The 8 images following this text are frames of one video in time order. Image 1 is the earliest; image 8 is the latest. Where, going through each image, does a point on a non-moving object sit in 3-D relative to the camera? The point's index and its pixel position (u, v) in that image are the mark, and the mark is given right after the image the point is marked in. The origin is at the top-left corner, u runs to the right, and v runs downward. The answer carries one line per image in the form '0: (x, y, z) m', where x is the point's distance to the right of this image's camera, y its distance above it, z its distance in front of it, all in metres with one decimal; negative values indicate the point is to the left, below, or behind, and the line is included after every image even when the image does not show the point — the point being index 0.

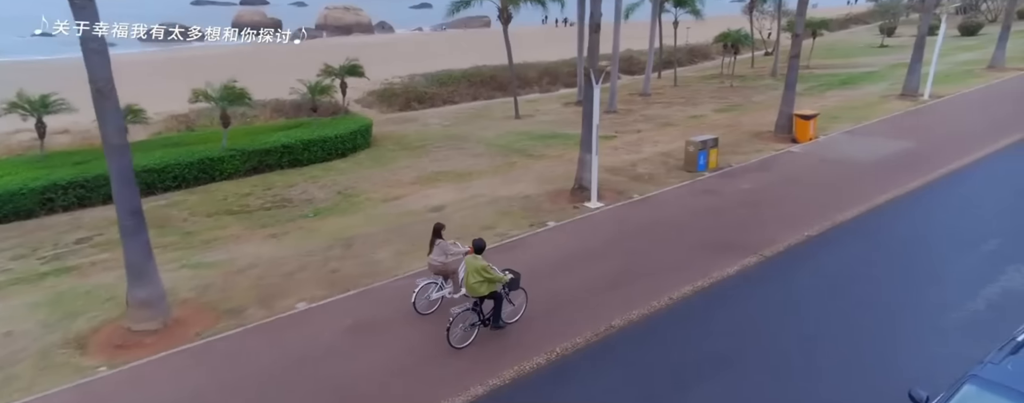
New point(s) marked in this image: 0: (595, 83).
0: (+1.3, +1.9, +10.4) m
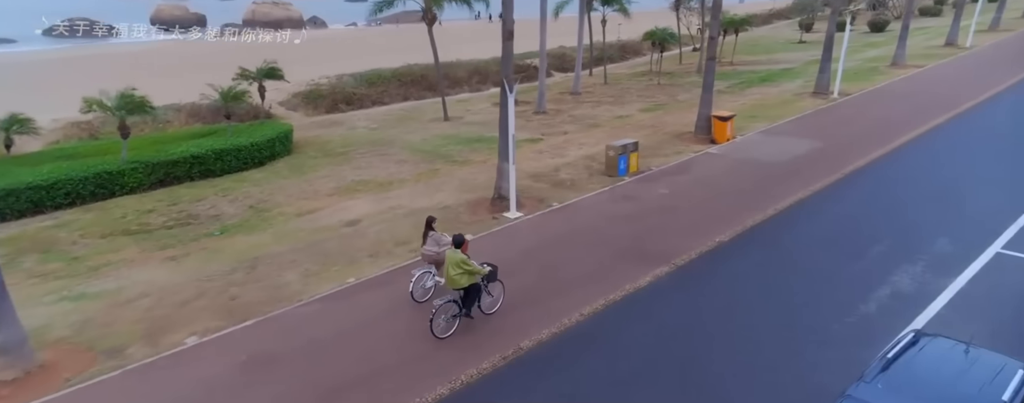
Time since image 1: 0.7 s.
0: (-0.1, +1.7, +10.3) m
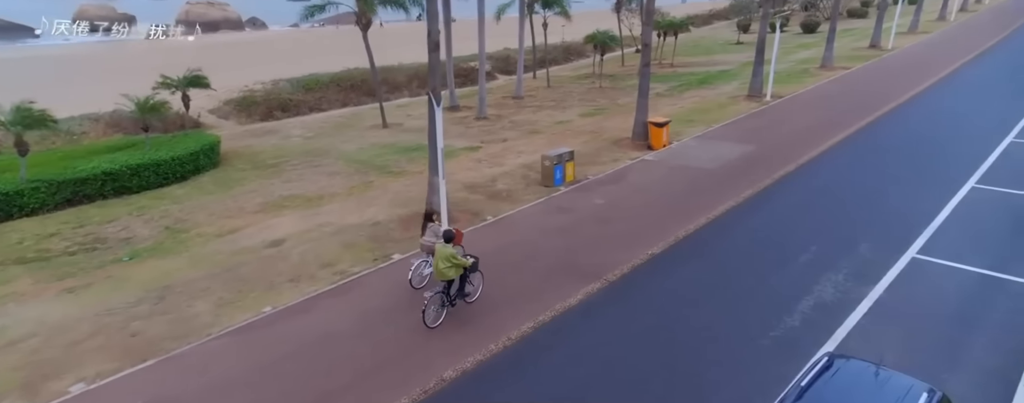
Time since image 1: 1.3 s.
0: (-1.2, +1.5, +10.0) m
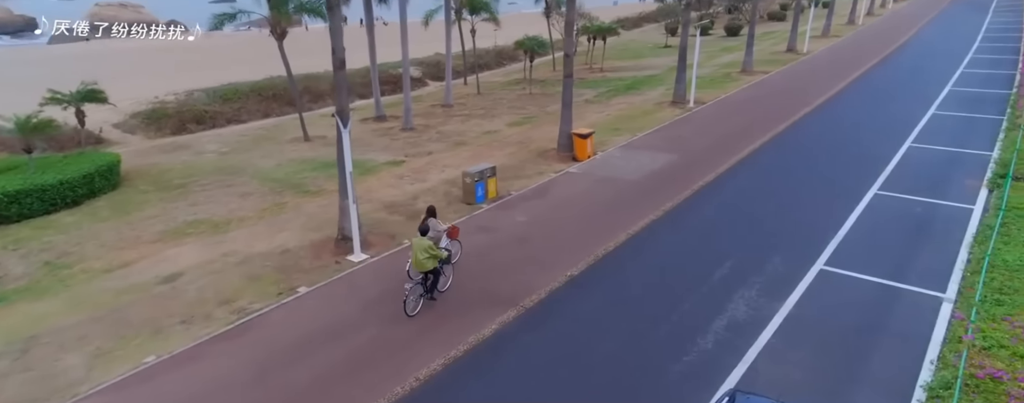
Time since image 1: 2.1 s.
0: (-2.5, +1.1, +9.6) m
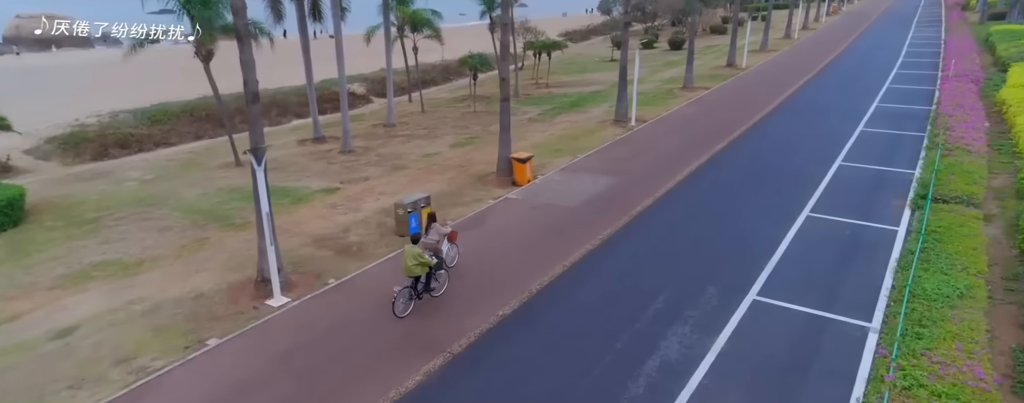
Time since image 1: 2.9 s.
0: (-3.5, +0.5, +9.1) m
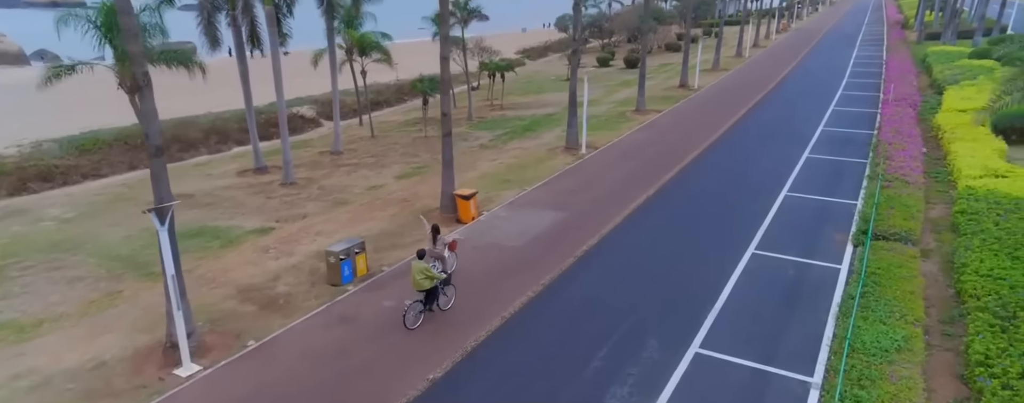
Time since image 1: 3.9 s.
0: (-4.5, -0.3, +8.4) m
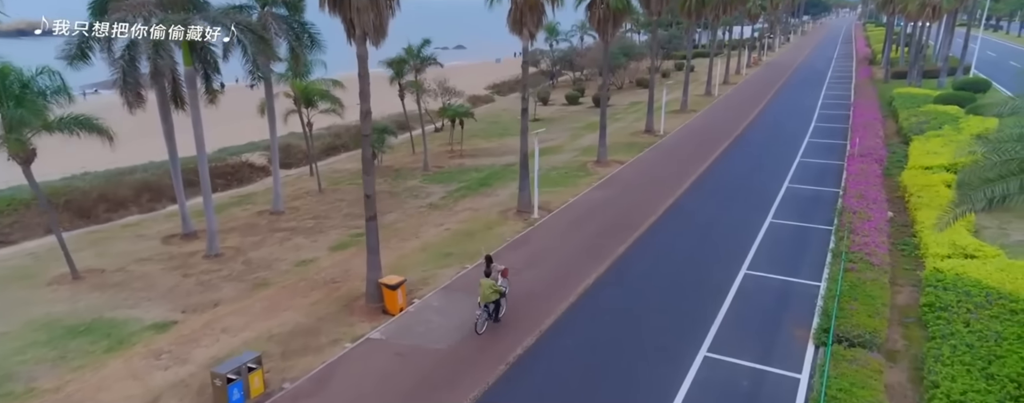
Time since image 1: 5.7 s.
0: (-5.8, -2.0, +6.7) m
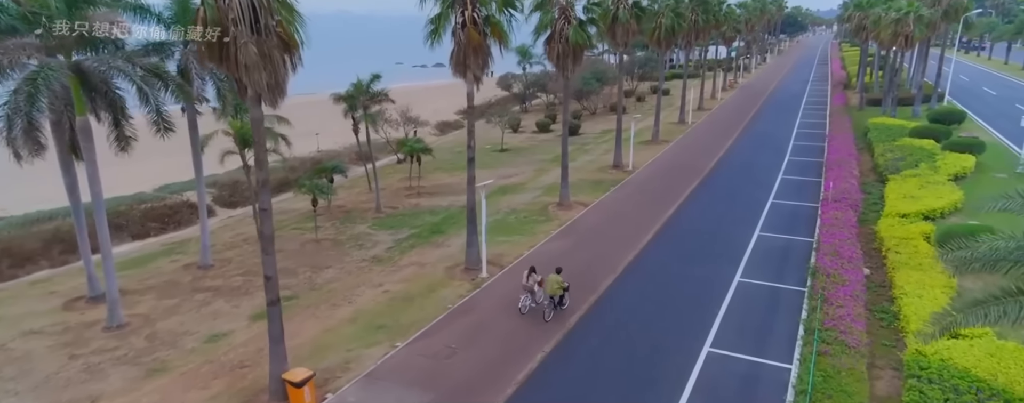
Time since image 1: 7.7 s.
0: (-7.0, -3.4, +4.6) m
